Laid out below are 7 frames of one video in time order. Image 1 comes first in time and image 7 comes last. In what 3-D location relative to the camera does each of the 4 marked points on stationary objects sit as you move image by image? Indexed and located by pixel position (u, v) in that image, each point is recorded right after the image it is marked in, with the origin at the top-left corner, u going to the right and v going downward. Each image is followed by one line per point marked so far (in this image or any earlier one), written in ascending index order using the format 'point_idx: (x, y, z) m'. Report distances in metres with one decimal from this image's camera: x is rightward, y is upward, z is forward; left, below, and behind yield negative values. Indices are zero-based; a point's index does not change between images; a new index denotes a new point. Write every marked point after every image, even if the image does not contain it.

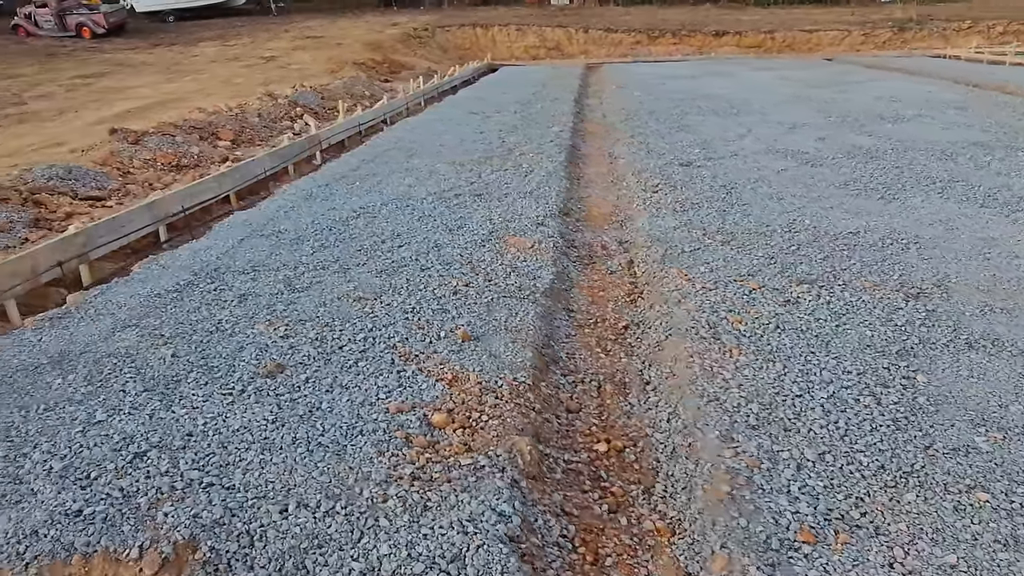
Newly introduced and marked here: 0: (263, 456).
0: (-0.9, -0.6, +2.6) m
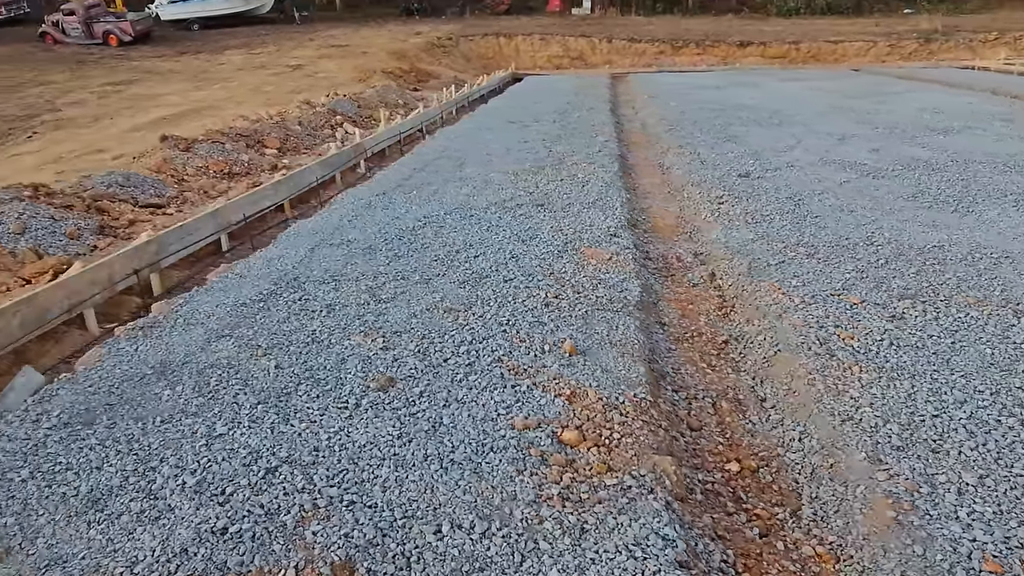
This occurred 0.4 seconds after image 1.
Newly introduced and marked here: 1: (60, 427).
0: (-0.4, -0.6, +2.5) m
1: (-1.7, -0.5, +2.8) m
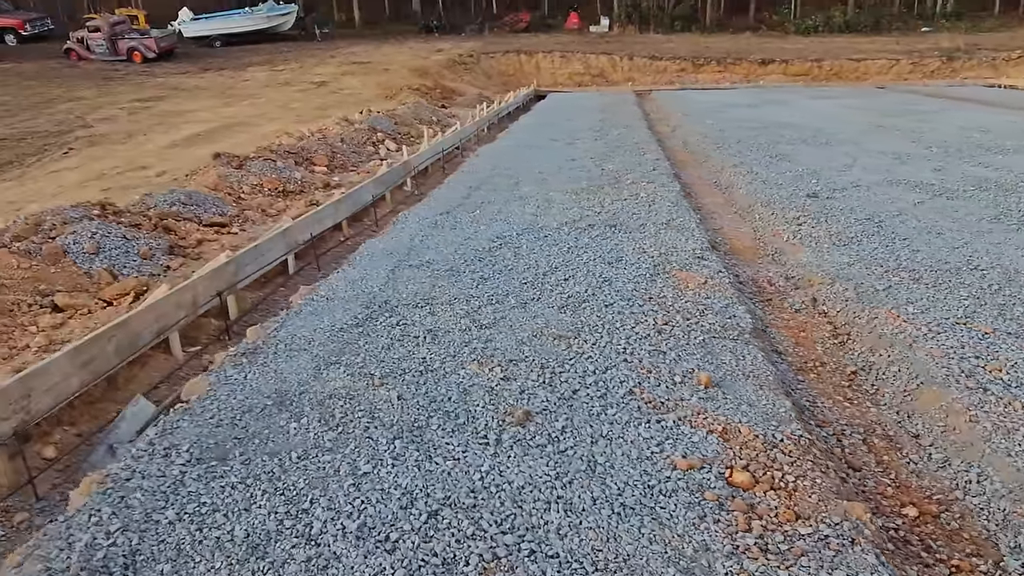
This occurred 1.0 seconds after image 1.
0: (+0.2, -0.7, +2.3) m
1: (-1.2, -0.6, +2.7) m
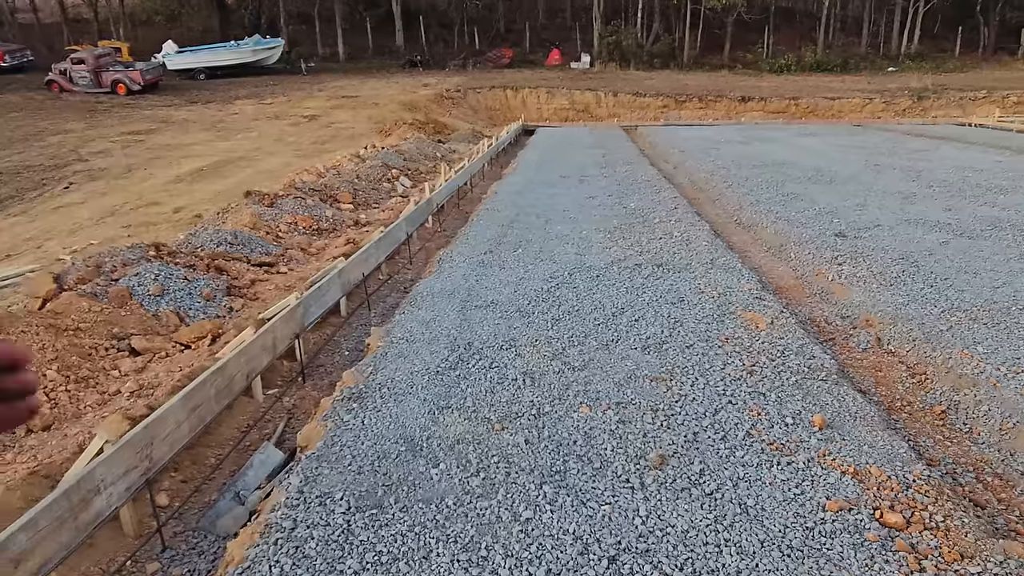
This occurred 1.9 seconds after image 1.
0: (+0.8, -0.9, +2.4) m
1: (-0.6, -0.8, +2.7) m
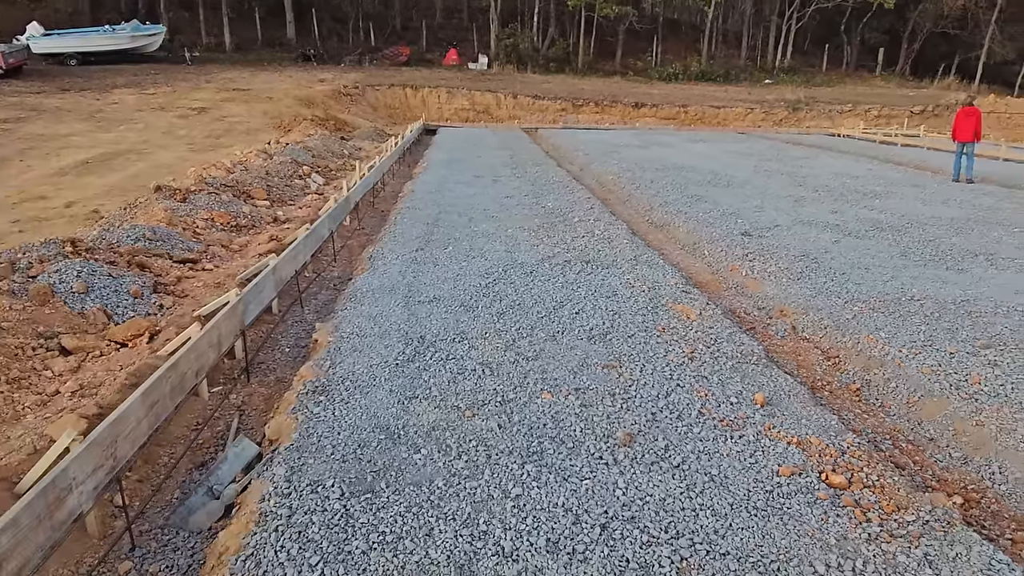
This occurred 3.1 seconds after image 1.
0: (+0.8, -0.9, +2.7) m
1: (-0.6, -0.8, +2.8) m
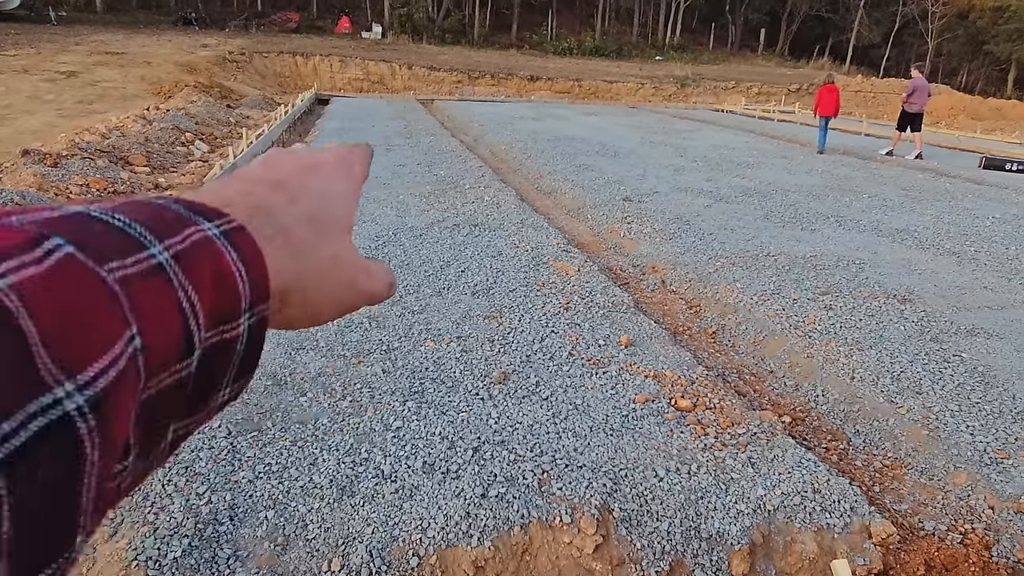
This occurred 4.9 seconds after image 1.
0: (+0.3, -0.6, +3.0) m
1: (-1.1, -0.6, +2.9) m
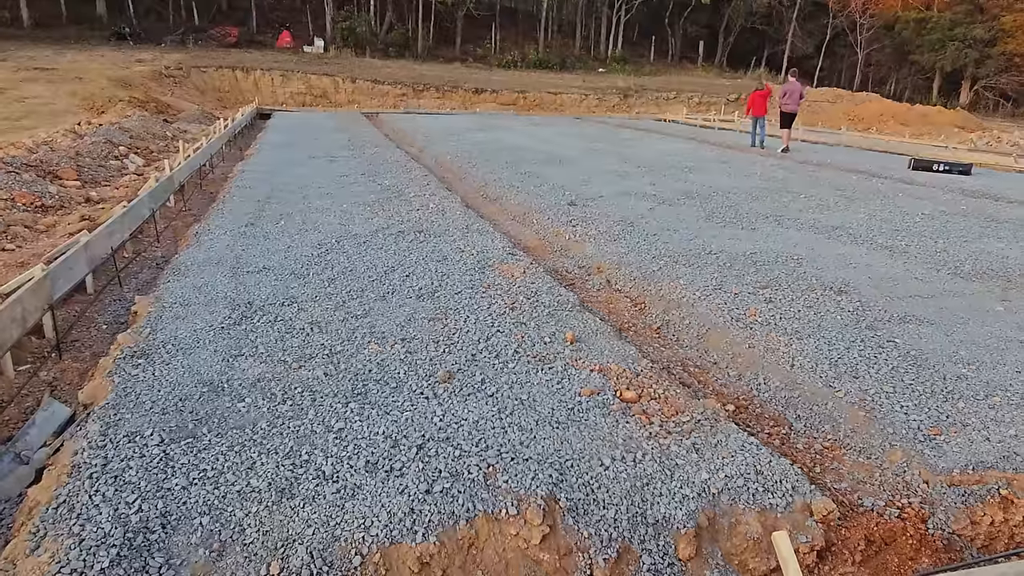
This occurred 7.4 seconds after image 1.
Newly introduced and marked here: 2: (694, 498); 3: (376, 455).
0: (+0.1, -0.6, +3.0) m
1: (-1.3, -0.6, +2.8) m
2: (+0.7, -0.8, +2.7) m
3: (-0.5, -0.6, +2.8) m
